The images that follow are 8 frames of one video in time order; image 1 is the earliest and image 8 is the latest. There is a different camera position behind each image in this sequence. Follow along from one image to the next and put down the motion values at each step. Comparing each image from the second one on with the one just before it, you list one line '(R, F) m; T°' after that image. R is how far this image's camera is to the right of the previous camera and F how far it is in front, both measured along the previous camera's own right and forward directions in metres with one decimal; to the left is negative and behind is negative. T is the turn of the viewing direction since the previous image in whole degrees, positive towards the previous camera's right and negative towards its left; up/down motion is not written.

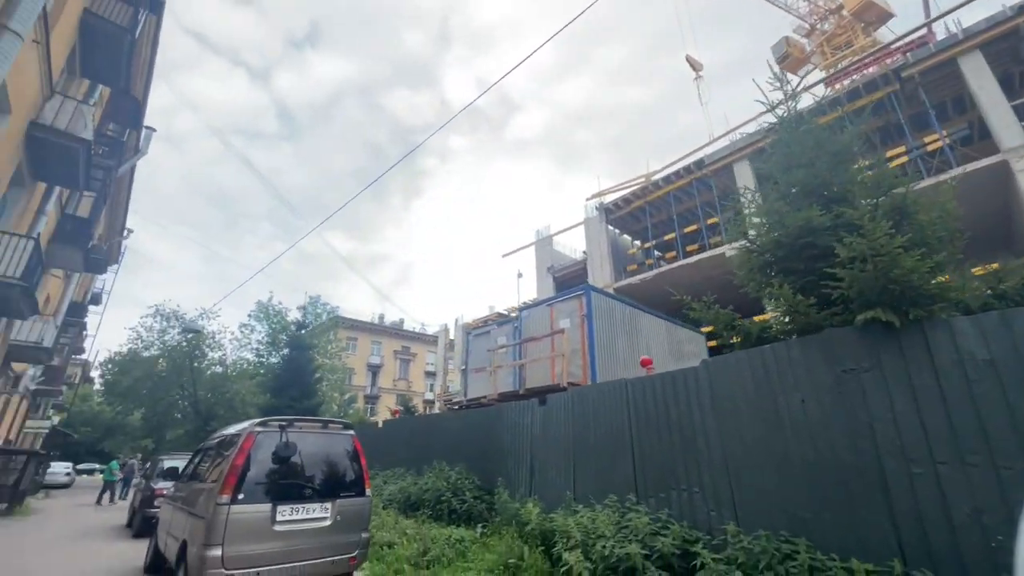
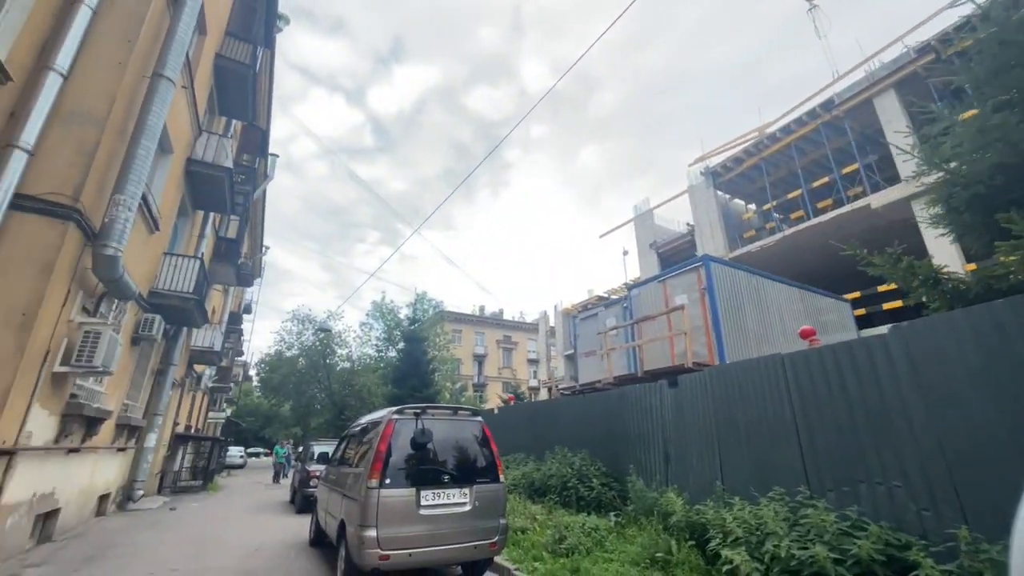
(-0.4, +0.3) m; -12°
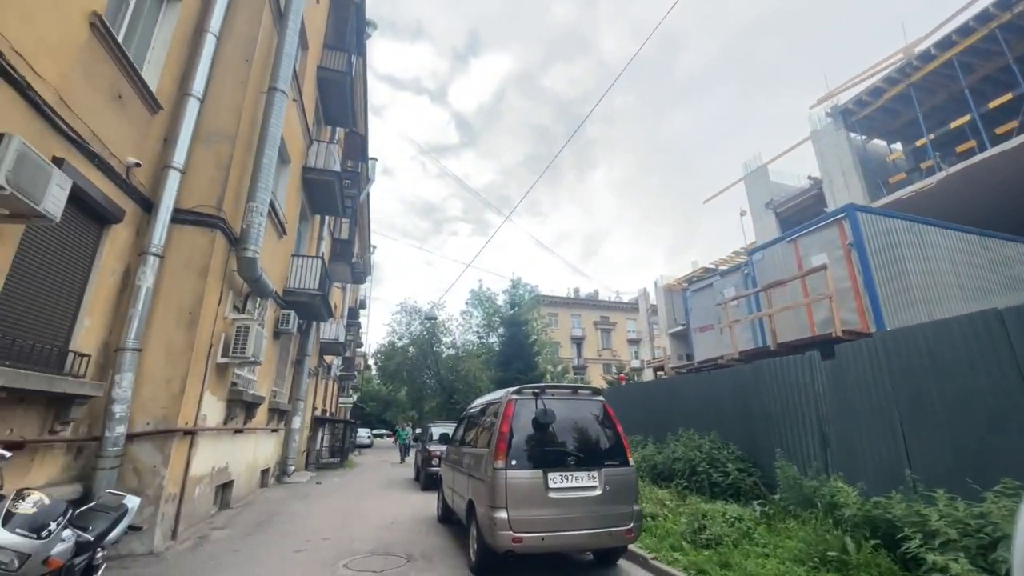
(-0.3, +0.3) m; -12°
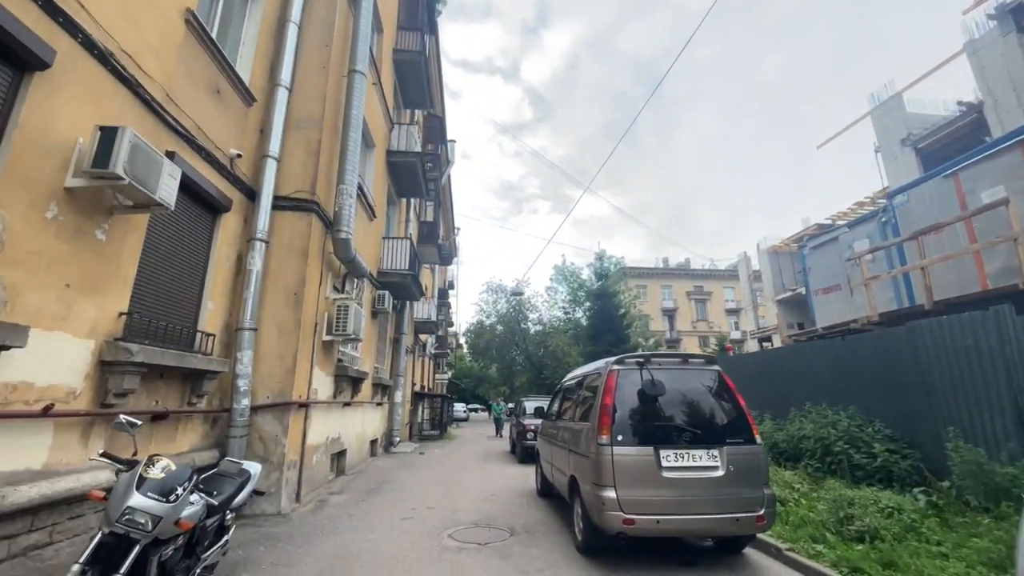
(-0.1, +0.4) m; -11°
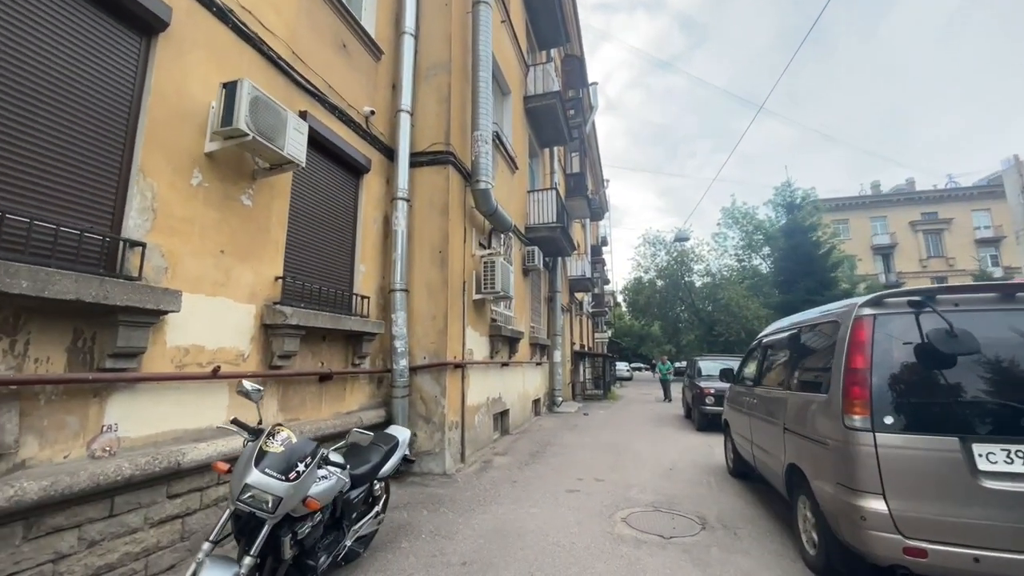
(-0.2, +1.1) m; -20°
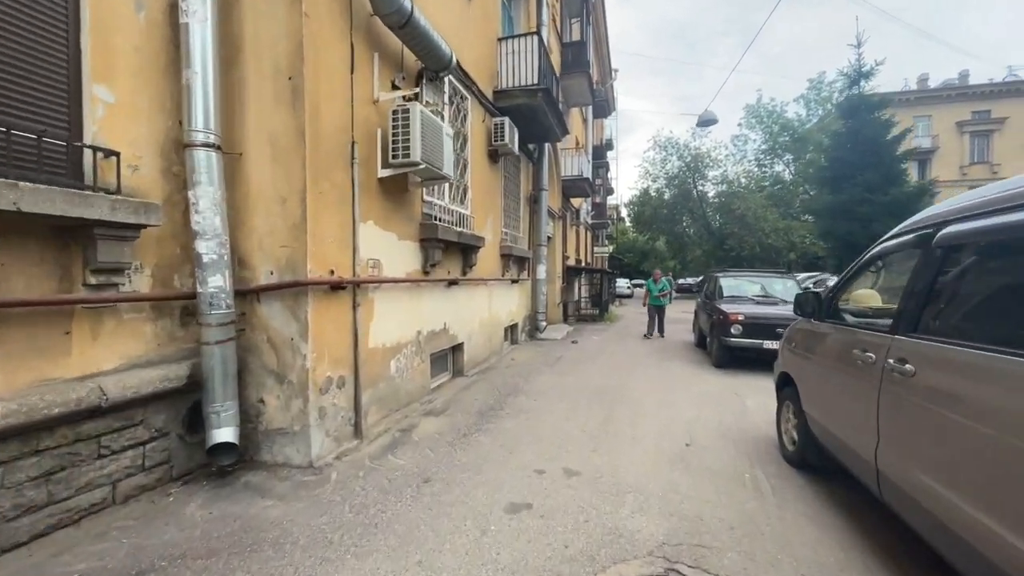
(+0.8, +2.9) m; 0°
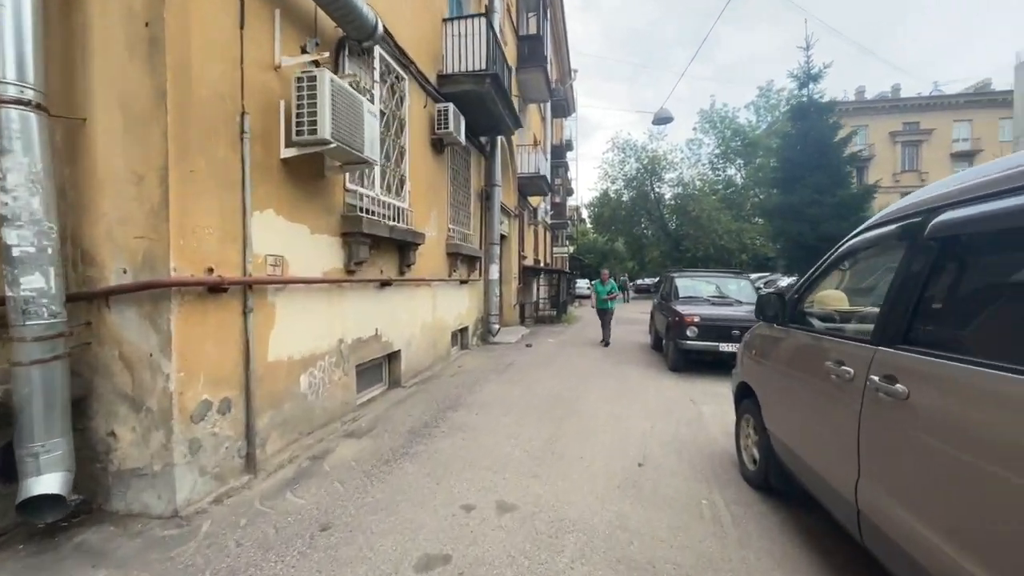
(+0.3, +0.6) m; +5°
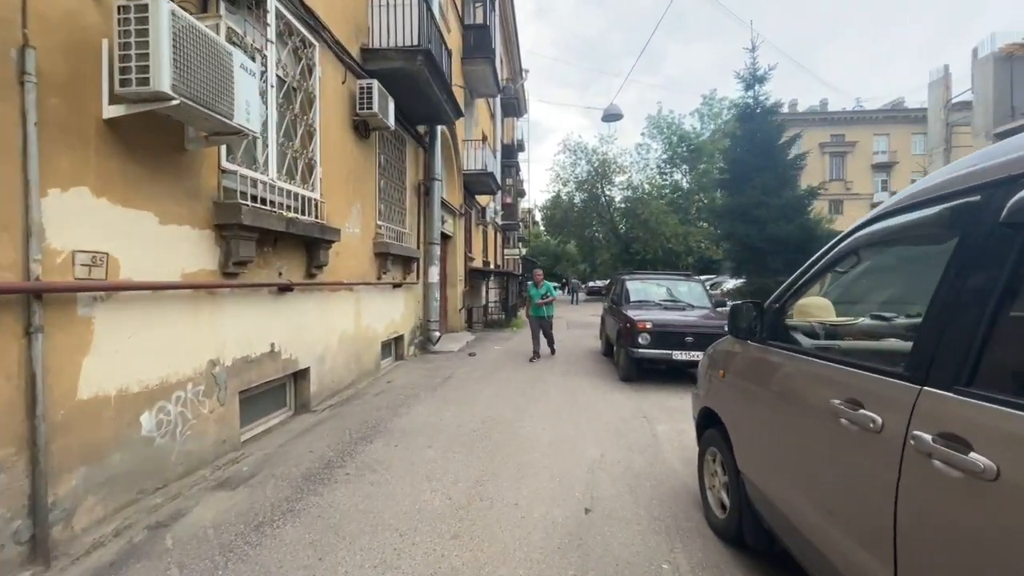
(+0.3, +0.8) m; +6°
